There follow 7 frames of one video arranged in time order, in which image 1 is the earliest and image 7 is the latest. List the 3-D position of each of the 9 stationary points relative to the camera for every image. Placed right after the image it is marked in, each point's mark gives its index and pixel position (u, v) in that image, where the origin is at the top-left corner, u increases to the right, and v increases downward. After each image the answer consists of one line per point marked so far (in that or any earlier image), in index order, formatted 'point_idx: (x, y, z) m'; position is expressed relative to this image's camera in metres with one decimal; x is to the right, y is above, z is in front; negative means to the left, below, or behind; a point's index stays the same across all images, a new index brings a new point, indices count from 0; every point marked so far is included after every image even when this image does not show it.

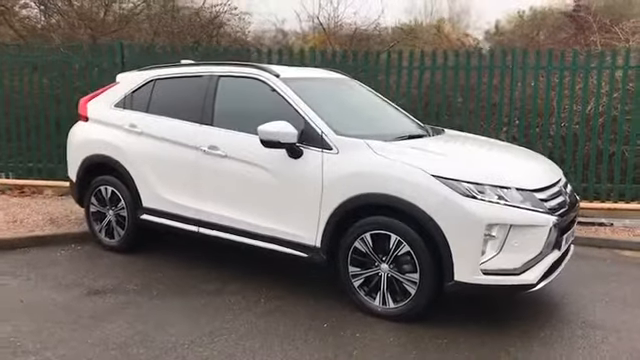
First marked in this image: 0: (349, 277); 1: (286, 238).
0: (+0.2, -0.8, +5.0) m
1: (-0.3, -0.5, +5.3) m
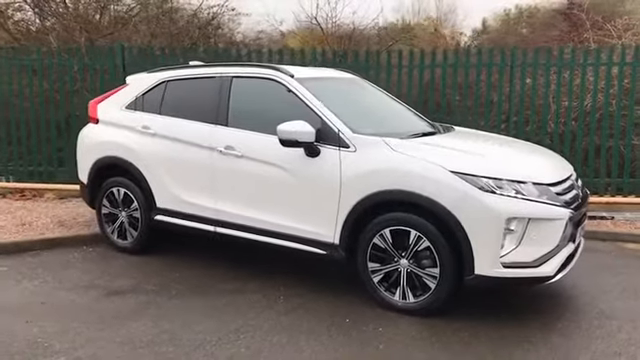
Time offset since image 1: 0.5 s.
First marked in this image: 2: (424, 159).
0: (+0.4, -0.7, +5.1) m
1: (-0.1, -0.5, +5.4) m
2: (+0.8, +0.2, +4.9) m
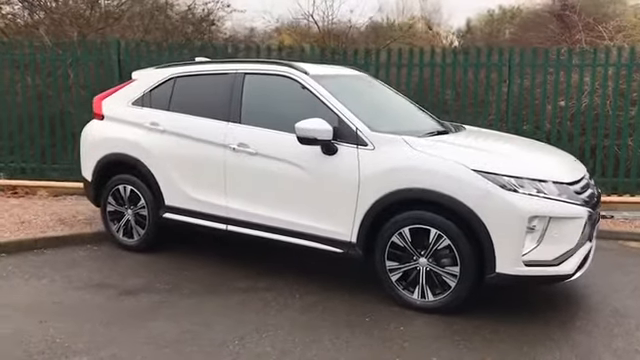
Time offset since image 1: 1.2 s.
0: (+0.5, -0.7, +5.1) m
1: (0.0, -0.4, +5.3) m
2: (+0.9, +0.2, +4.9) m
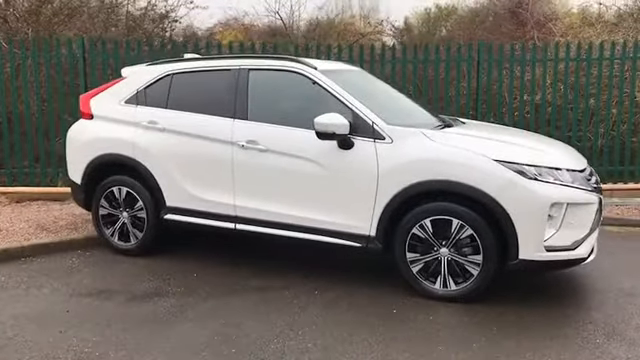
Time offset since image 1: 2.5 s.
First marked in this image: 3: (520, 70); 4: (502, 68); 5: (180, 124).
0: (+0.7, -0.7, +5.2) m
1: (+0.1, -0.4, +5.3) m
2: (+1.1, +0.2, +5.0) m
3: (+3.0, +1.6, +9.6) m
4: (+2.7, +1.7, +9.7) m
5: (-1.3, +0.5, +5.8) m
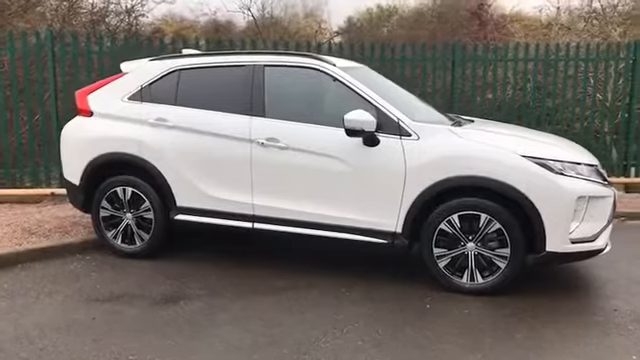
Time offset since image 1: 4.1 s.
0: (+0.9, -0.6, +5.2) m
1: (+0.3, -0.4, +5.3) m
2: (+1.3, +0.3, +5.1) m
3: (+2.6, +1.7, +9.9) m
4: (+2.4, +1.7, +10.0) m
5: (-1.1, +0.5, +5.7) m
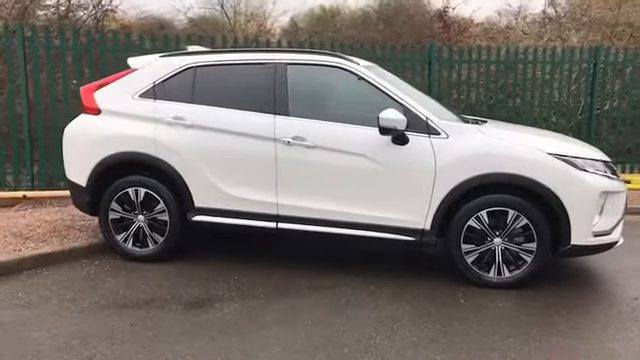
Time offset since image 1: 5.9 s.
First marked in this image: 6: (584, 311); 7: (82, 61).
0: (+1.2, -0.6, +5.3) m
1: (+0.6, -0.4, +5.4) m
2: (+1.6, +0.3, +5.3) m
3: (+2.3, +1.7, +10.2) m
4: (+2.0, +1.8, +10.2) m
5: (-0.9, +0.5, +5.5) m
6: (+2.0, -1.0, +4.9) m
7: (-3.2, +1.6, +8.6) m
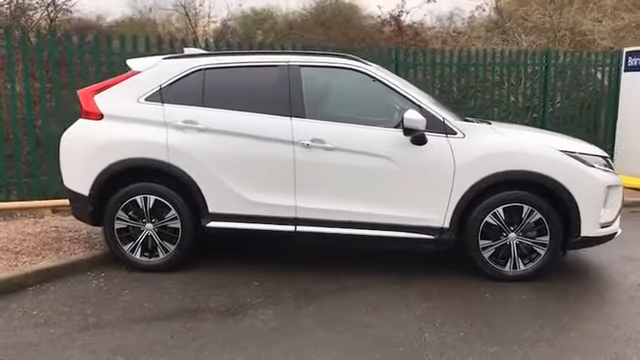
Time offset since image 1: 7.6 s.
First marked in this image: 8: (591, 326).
0: (+1.3, -0.6, +5.5) m
1: (+0.7, -0.4, +5.4) m
2: (+1.7, +0.3, +5.5) m
3: (+1.7, +1.7, +10.5) m
4: (+1.5, +1.8, +10.4) m
5: (-0.8, +0.5, +5.4) m
6: (+2.2, -1.0, +5.2) m
7: (-3.4, +1.4, +8.1) m
8: (+1.9, -1.0, +4.6) m
